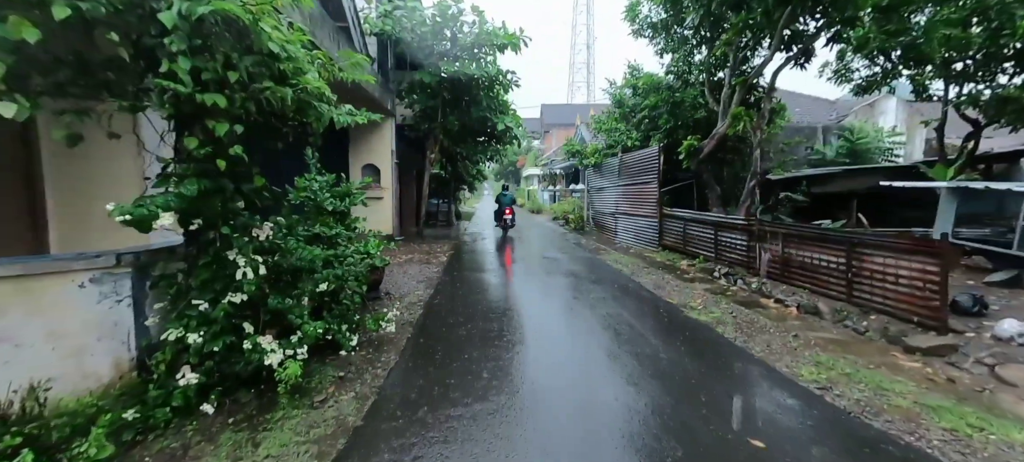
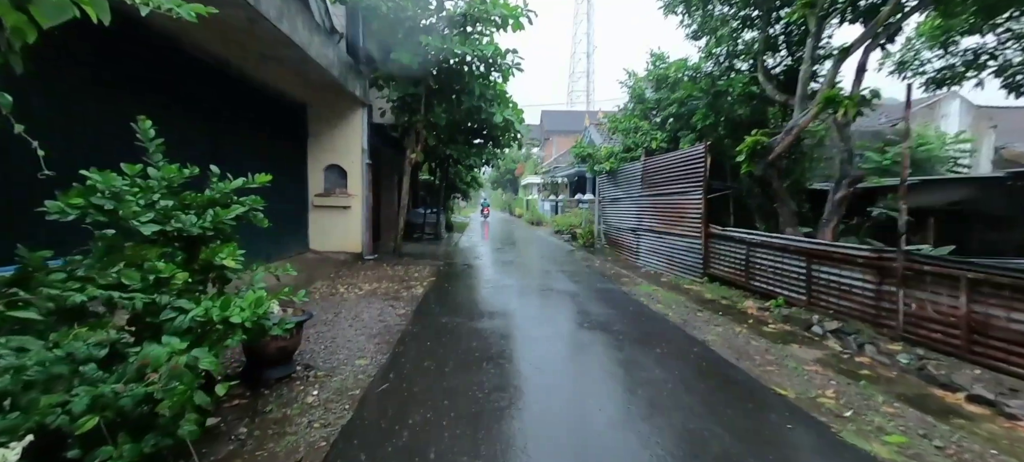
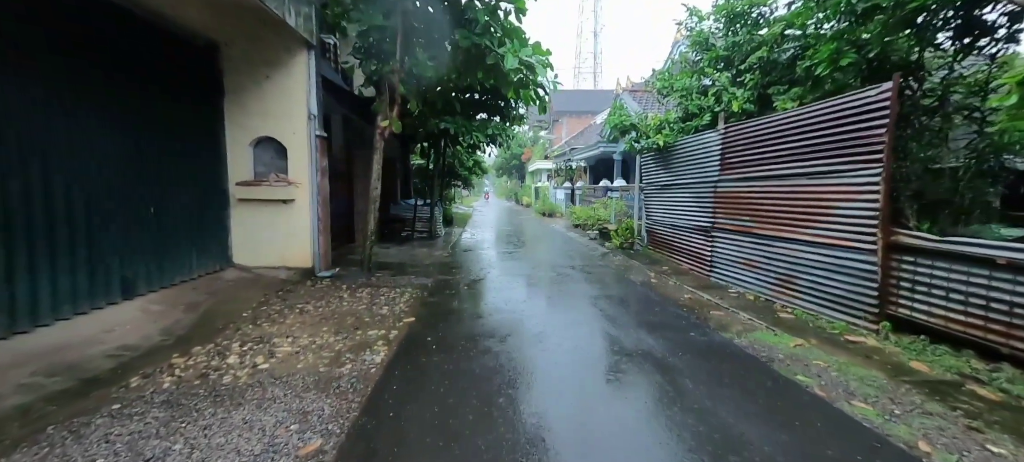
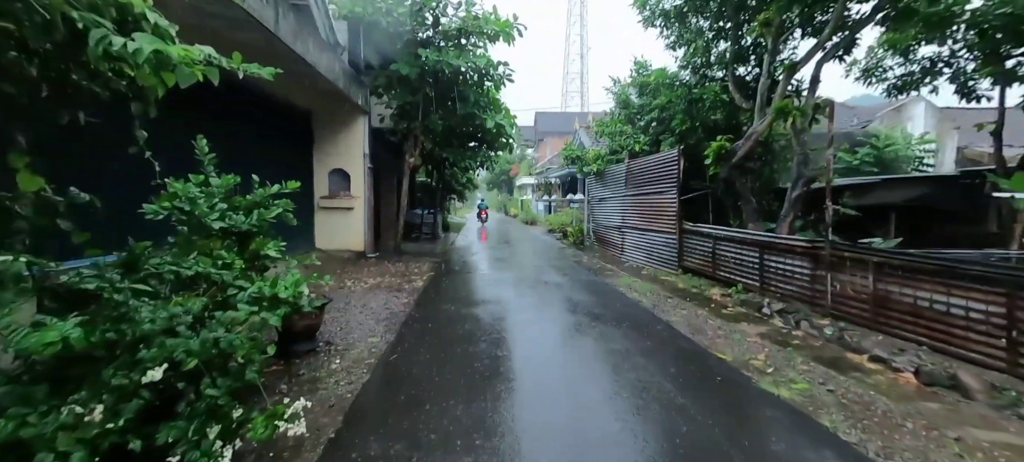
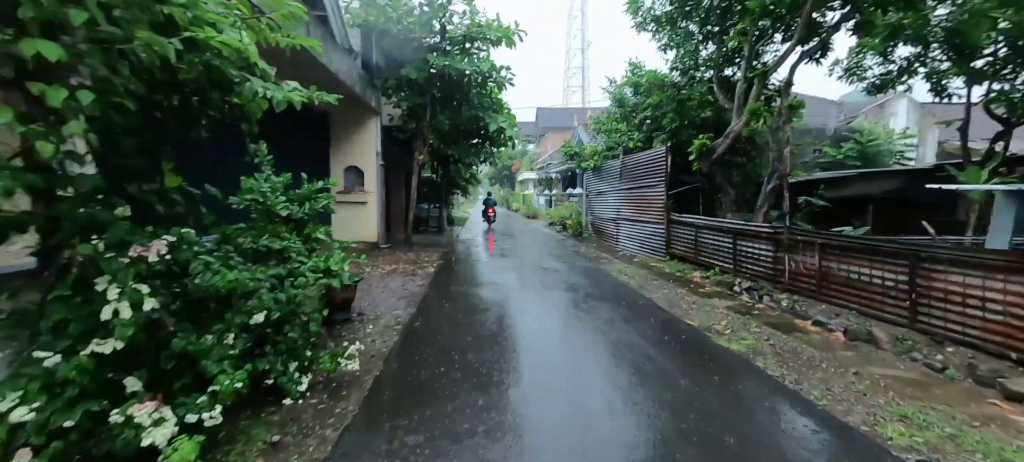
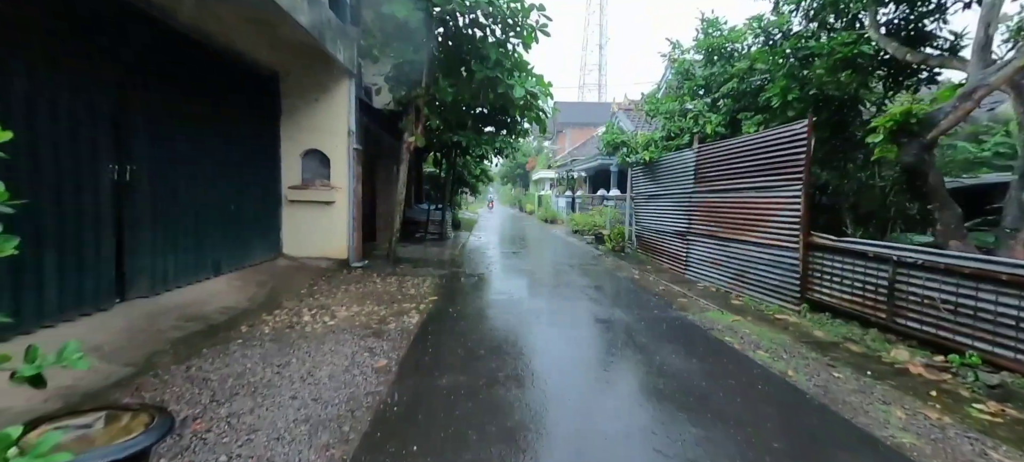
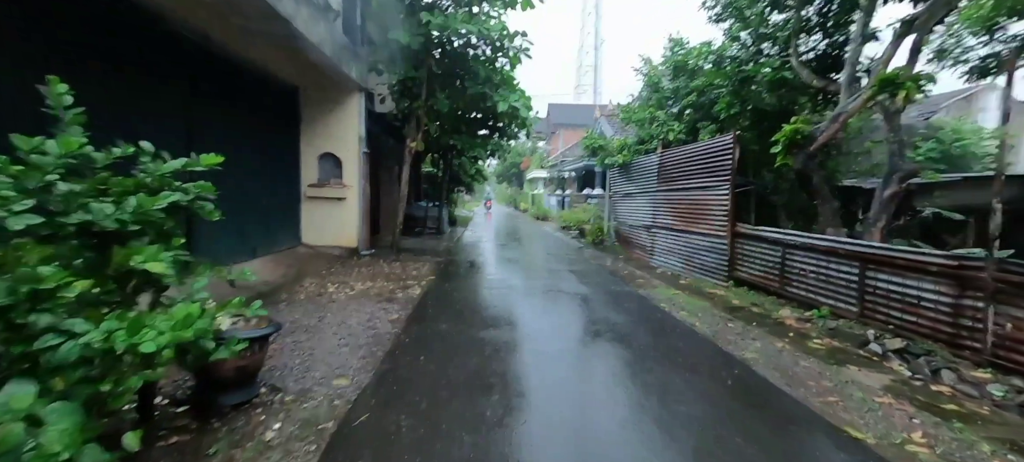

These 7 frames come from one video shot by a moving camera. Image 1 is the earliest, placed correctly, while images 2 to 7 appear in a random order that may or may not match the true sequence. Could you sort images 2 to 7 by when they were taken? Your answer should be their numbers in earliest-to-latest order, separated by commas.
5, 4, 2, 7, 6, 3
